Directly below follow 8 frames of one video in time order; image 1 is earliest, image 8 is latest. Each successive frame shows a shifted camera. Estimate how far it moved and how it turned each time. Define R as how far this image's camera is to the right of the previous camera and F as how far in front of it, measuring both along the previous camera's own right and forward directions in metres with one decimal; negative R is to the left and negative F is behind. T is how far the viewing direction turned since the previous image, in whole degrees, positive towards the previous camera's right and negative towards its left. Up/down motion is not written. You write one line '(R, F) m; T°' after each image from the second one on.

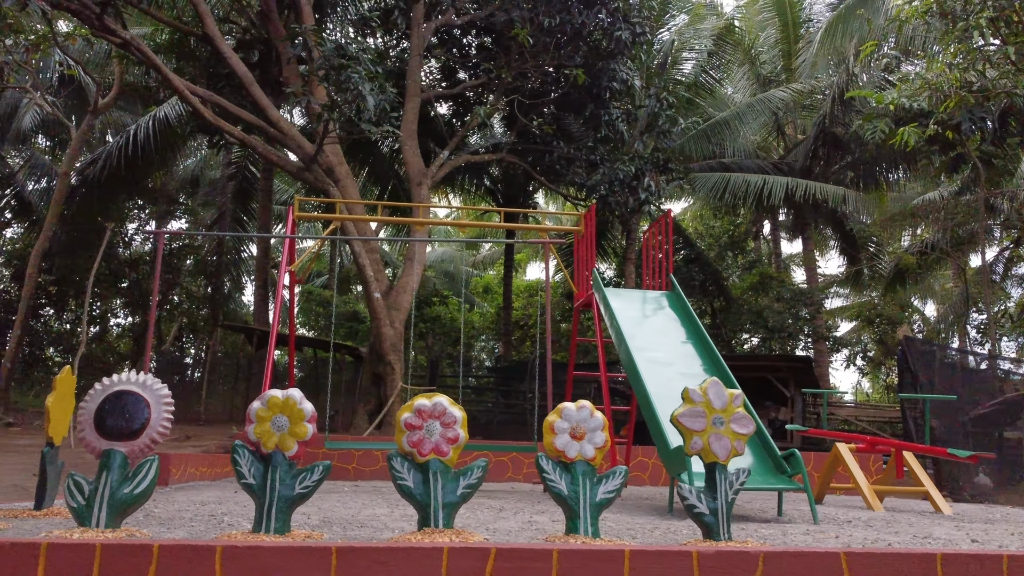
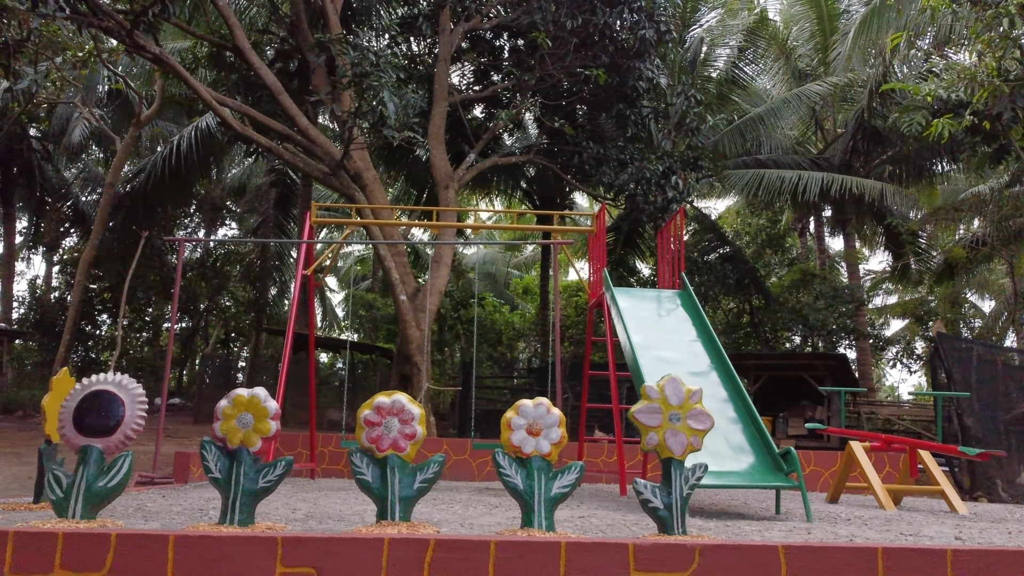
(+0.3, -0.1) m; -4°
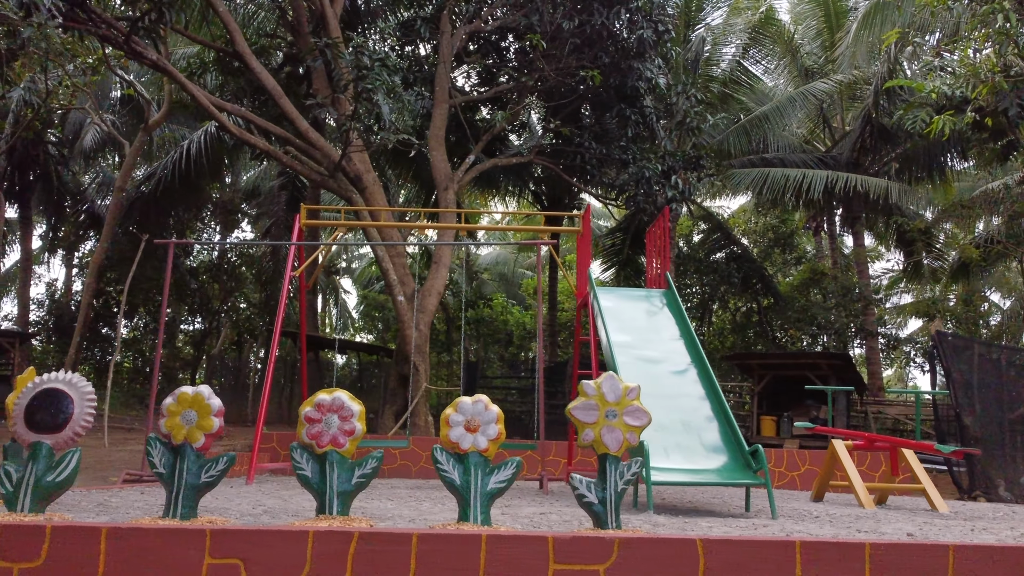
(+0.3, -0.1) m; -2°
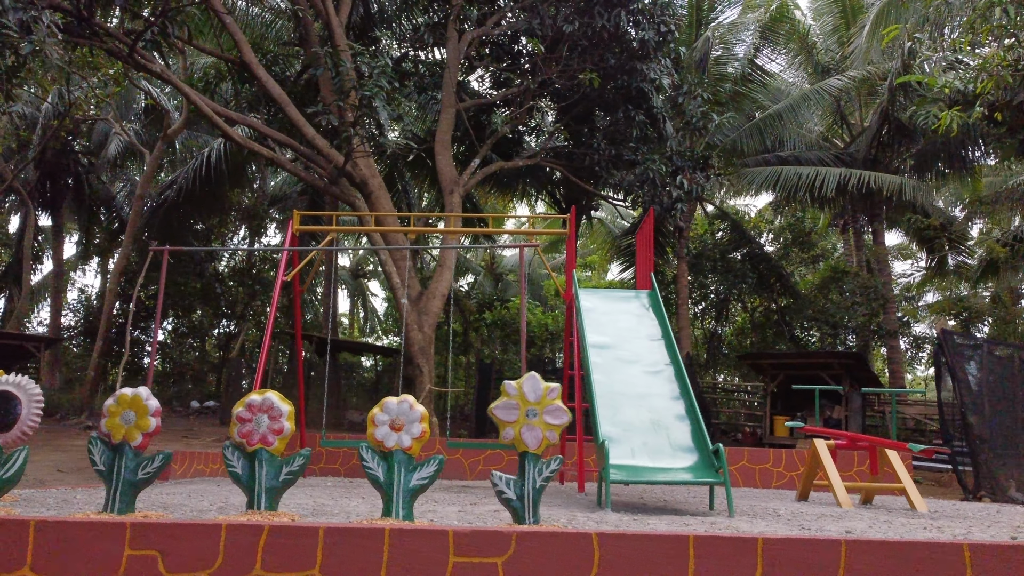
(+0.4, -0.1) m; -3°
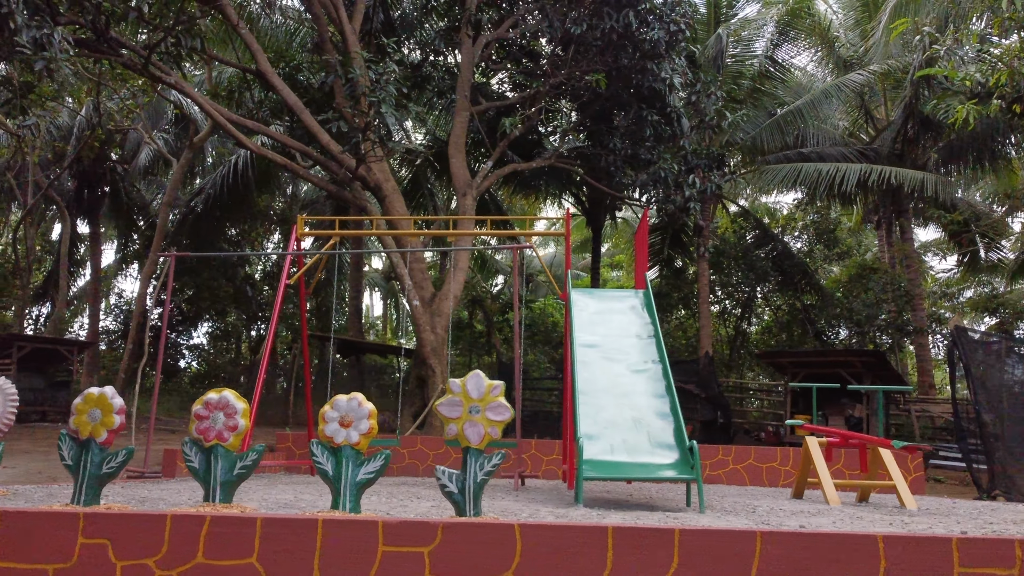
(+0.4, -0.1) m; -3°
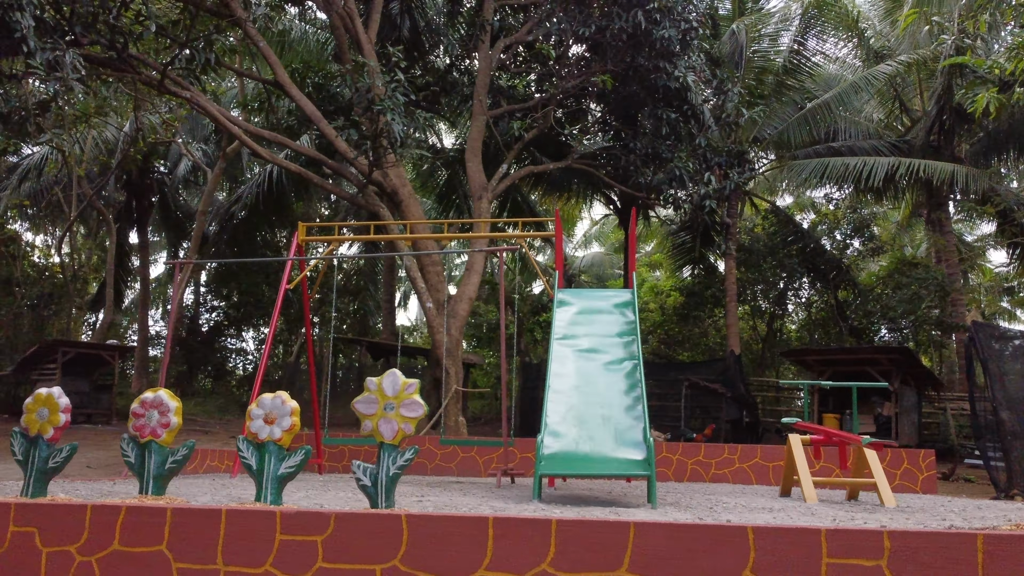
(+0.6, -0.1) m; -4°
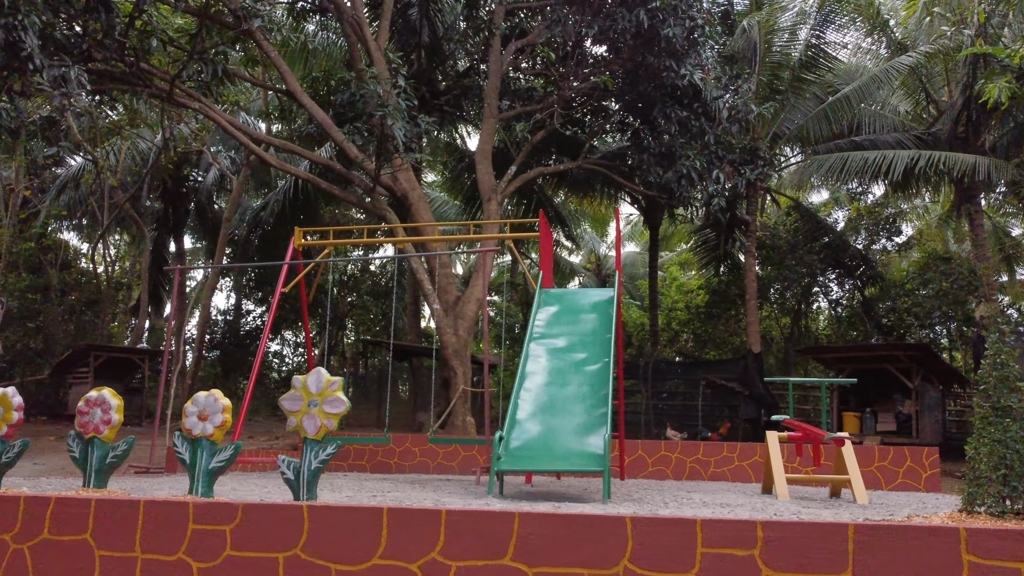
(+0.5, -0.1) m; -3°
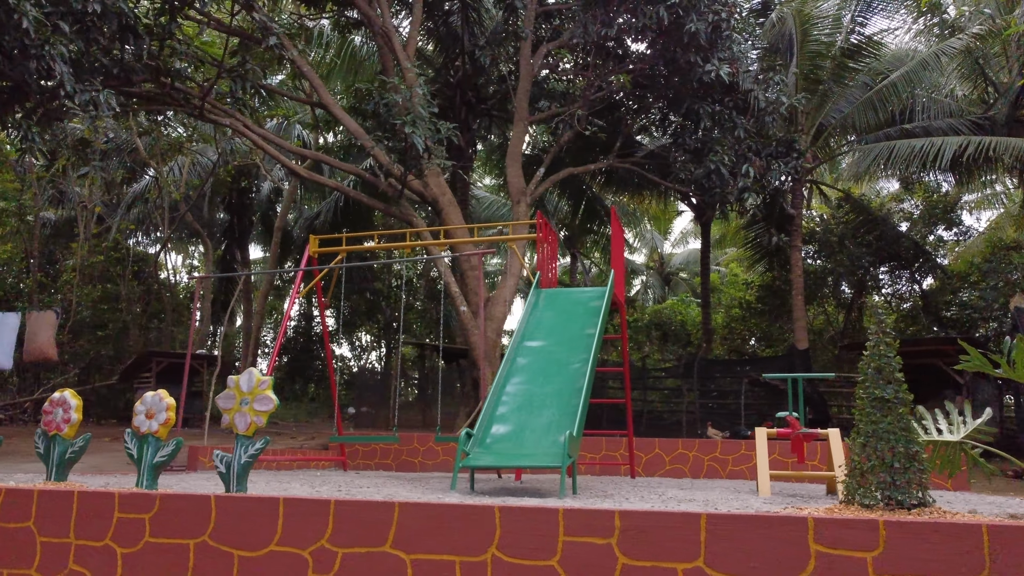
(+0.7, -0.1) m; -6°
